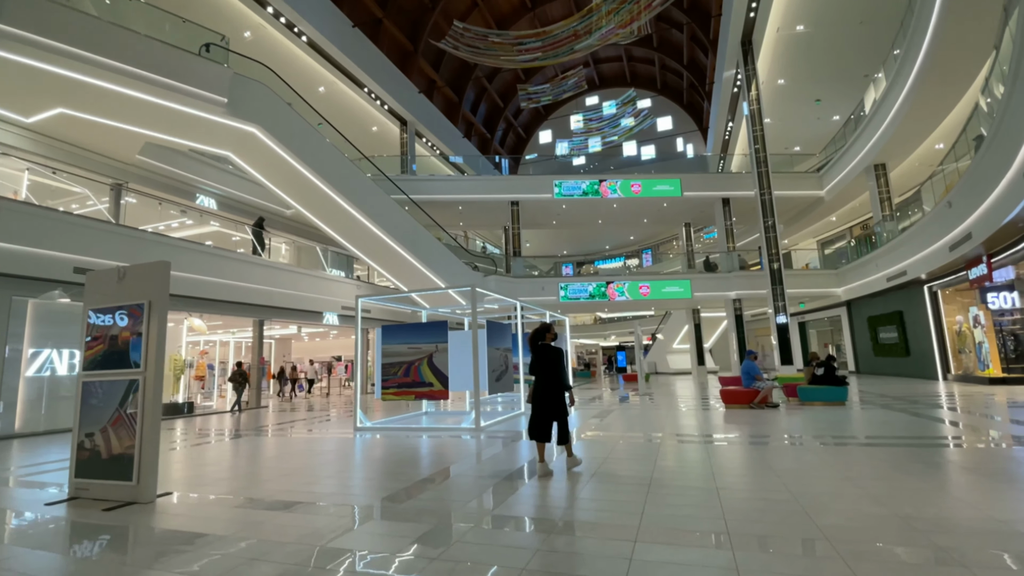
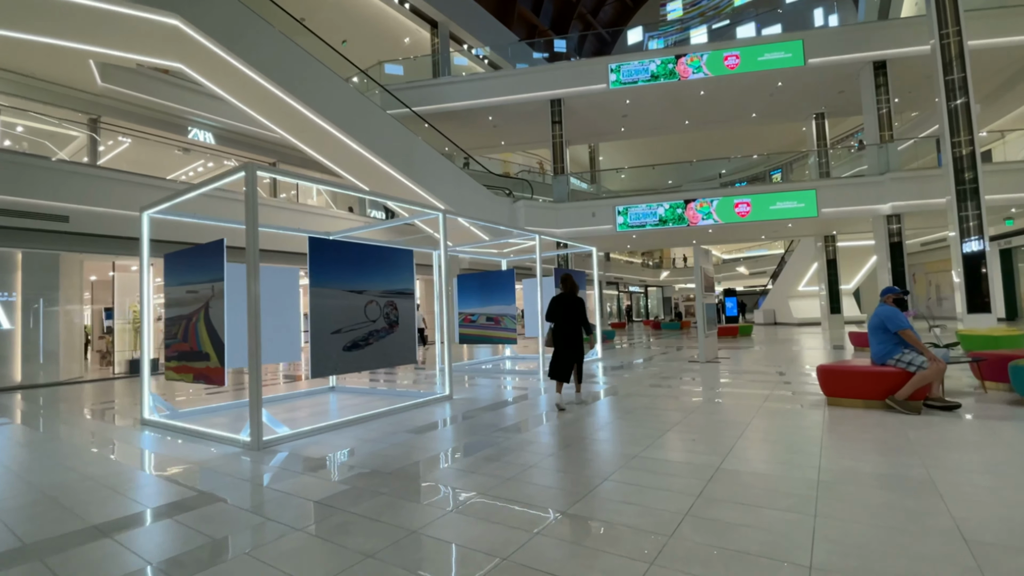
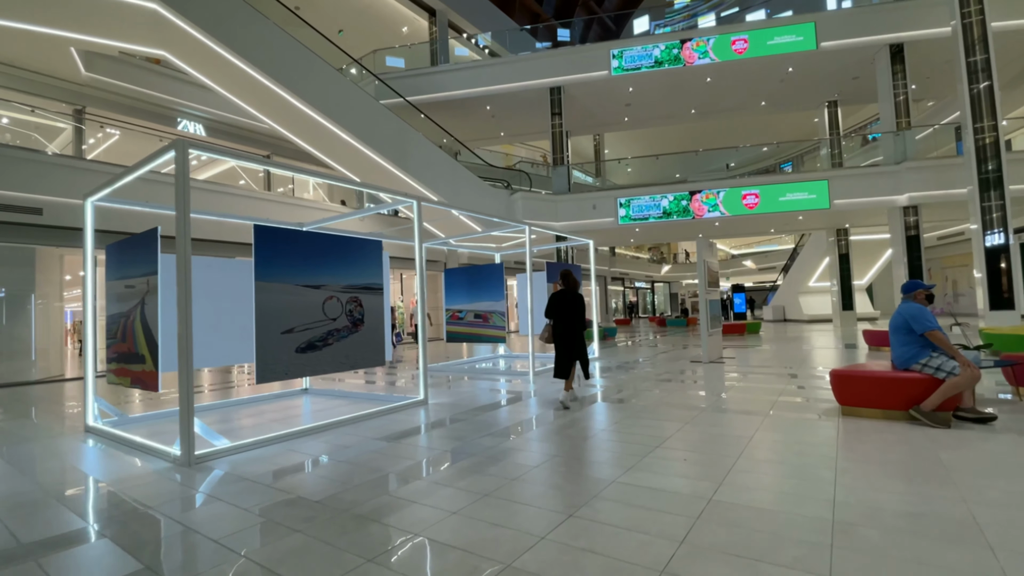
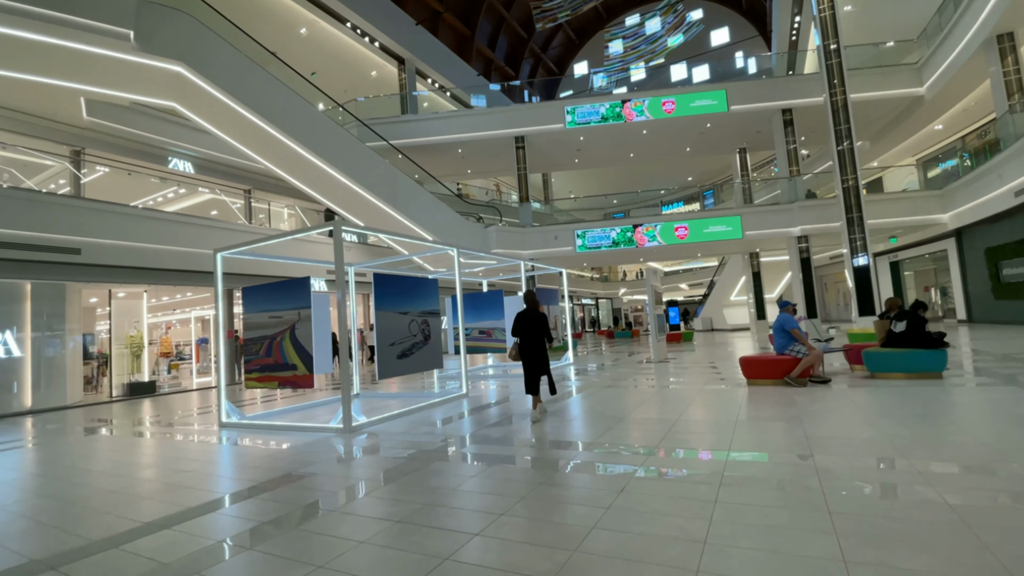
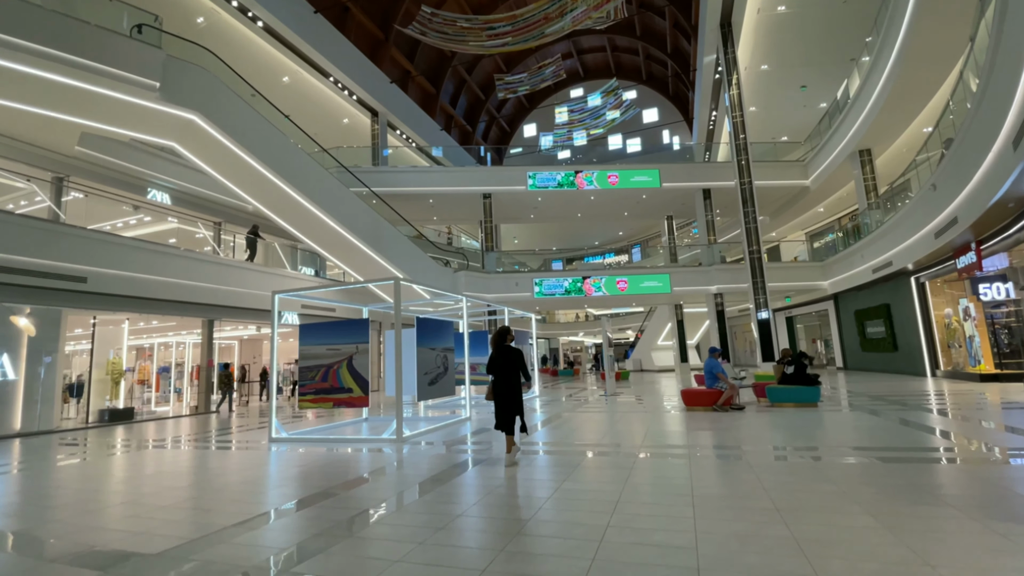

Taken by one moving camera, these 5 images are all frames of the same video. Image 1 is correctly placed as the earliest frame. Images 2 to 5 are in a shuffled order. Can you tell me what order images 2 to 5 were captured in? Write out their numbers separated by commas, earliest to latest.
5, 4, 2, 3
